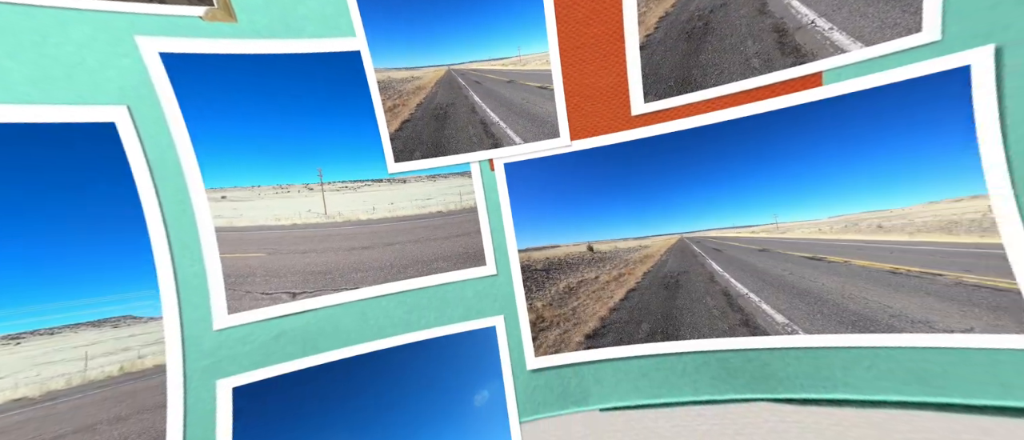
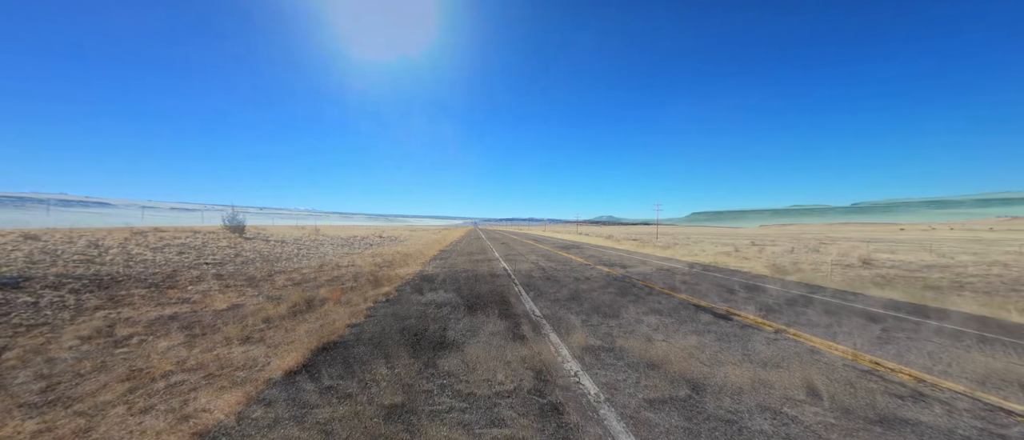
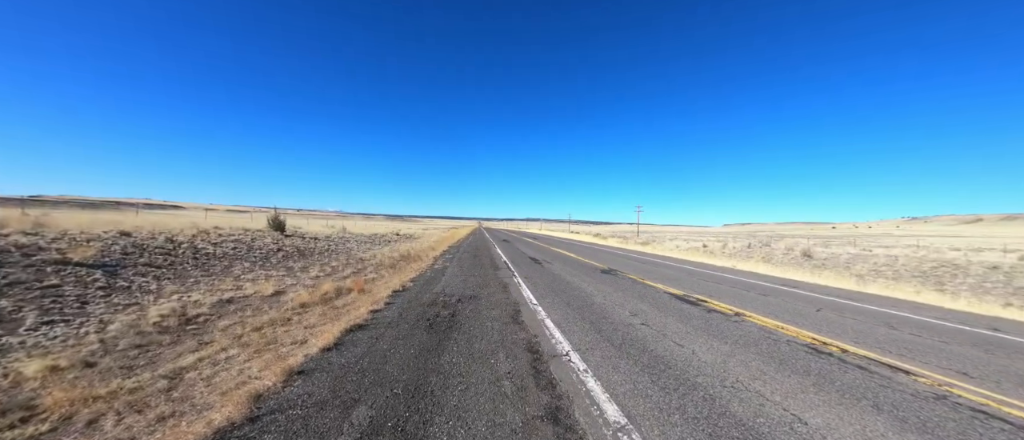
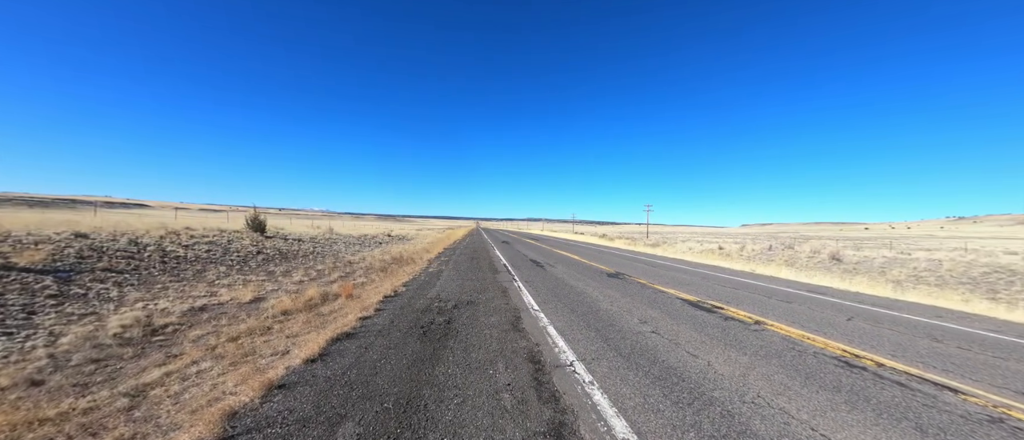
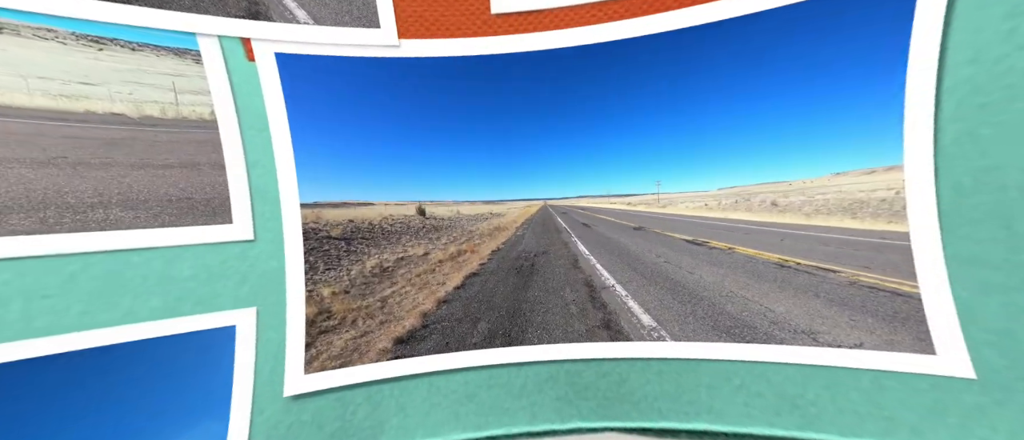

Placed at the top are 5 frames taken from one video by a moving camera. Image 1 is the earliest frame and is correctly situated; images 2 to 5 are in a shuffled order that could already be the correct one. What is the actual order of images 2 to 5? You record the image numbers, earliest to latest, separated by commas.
5, 3, 4, 2
